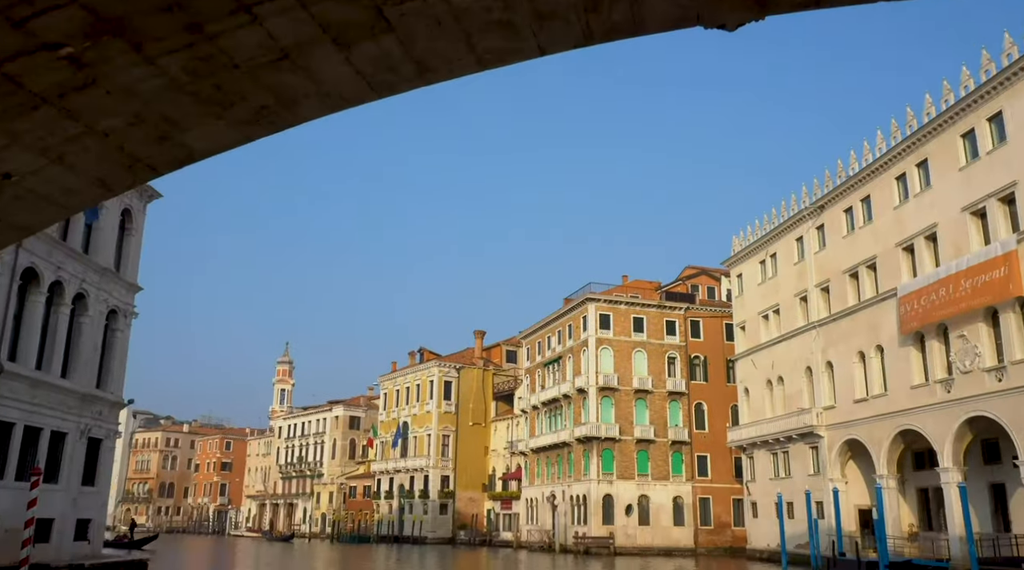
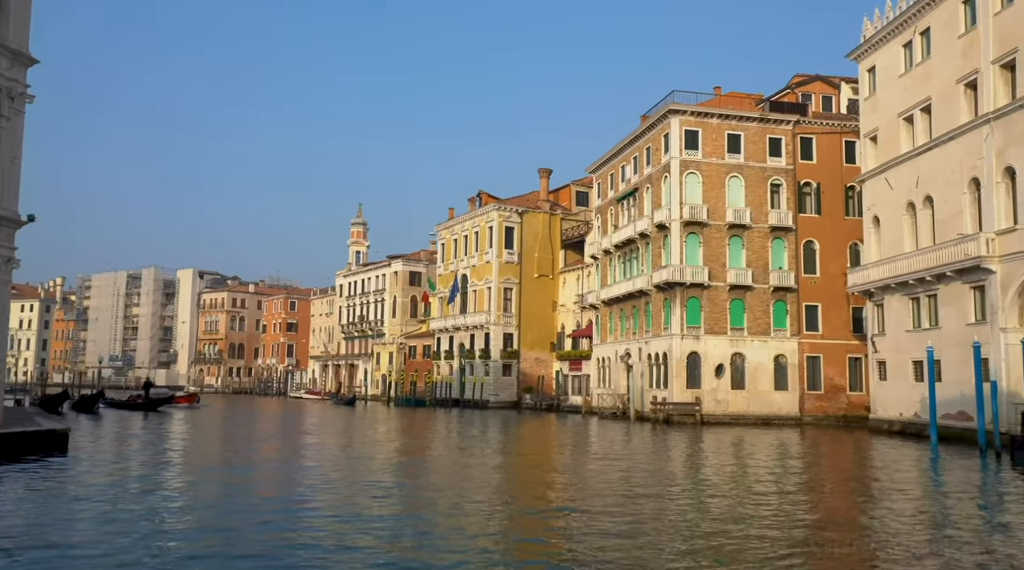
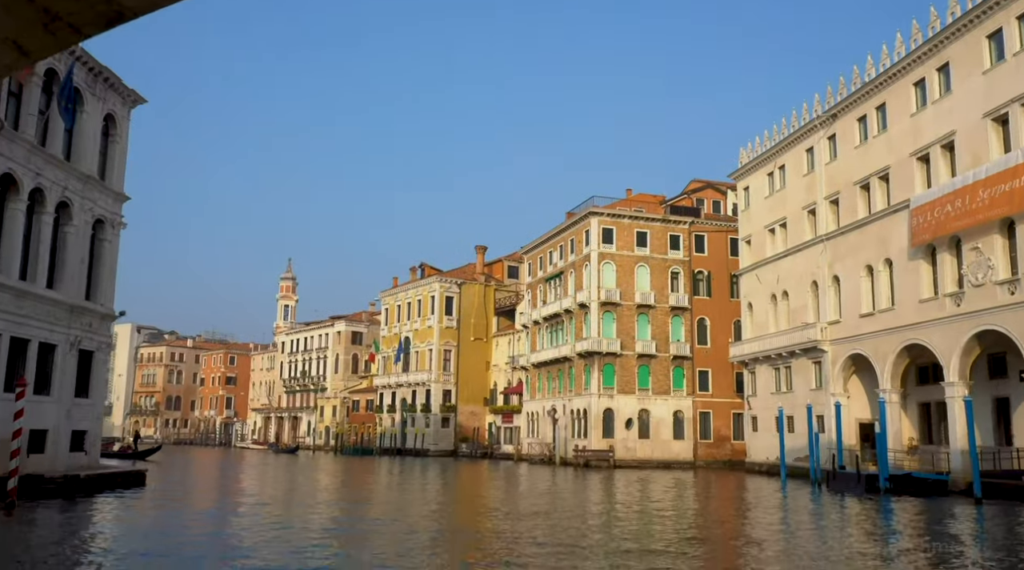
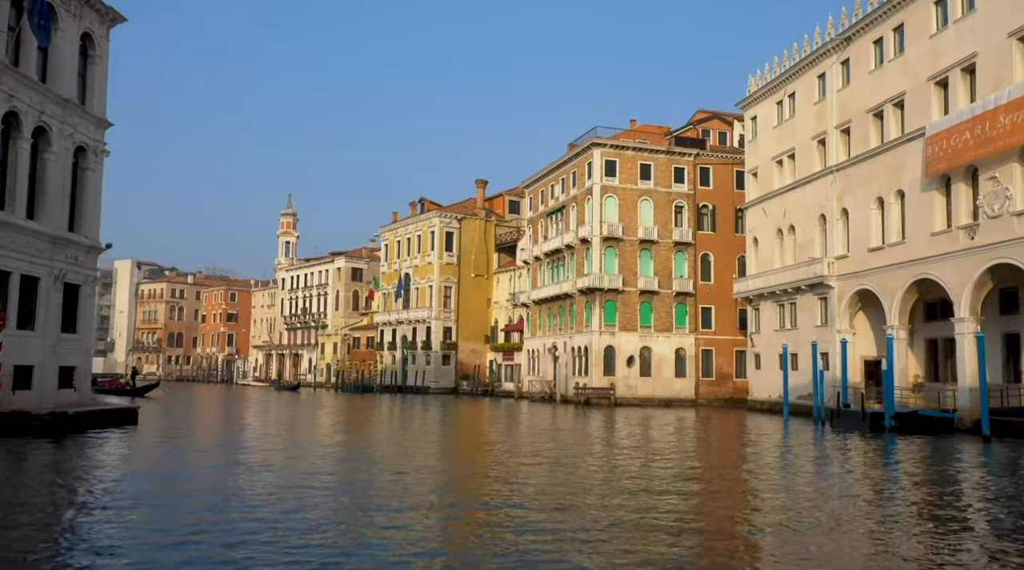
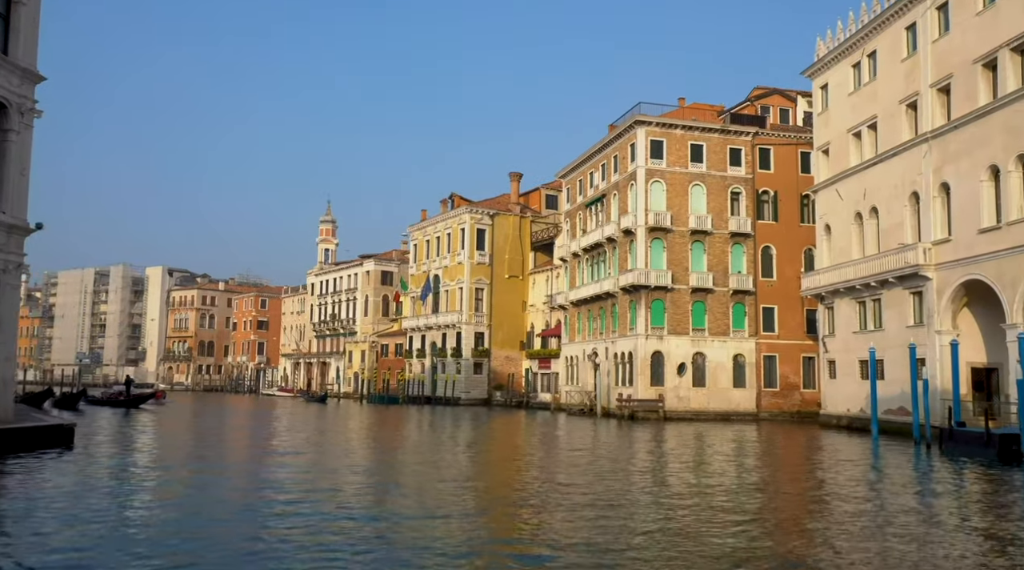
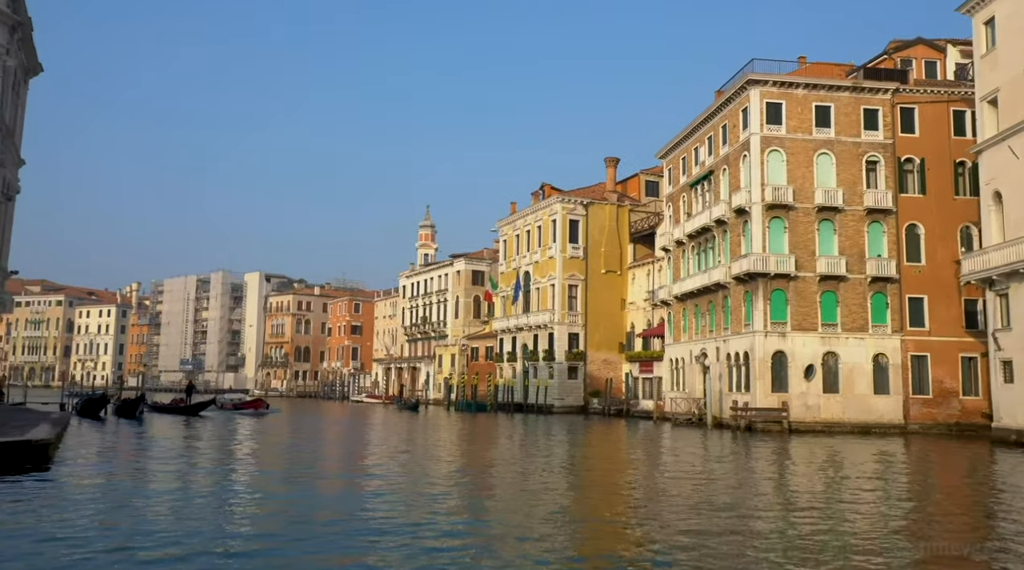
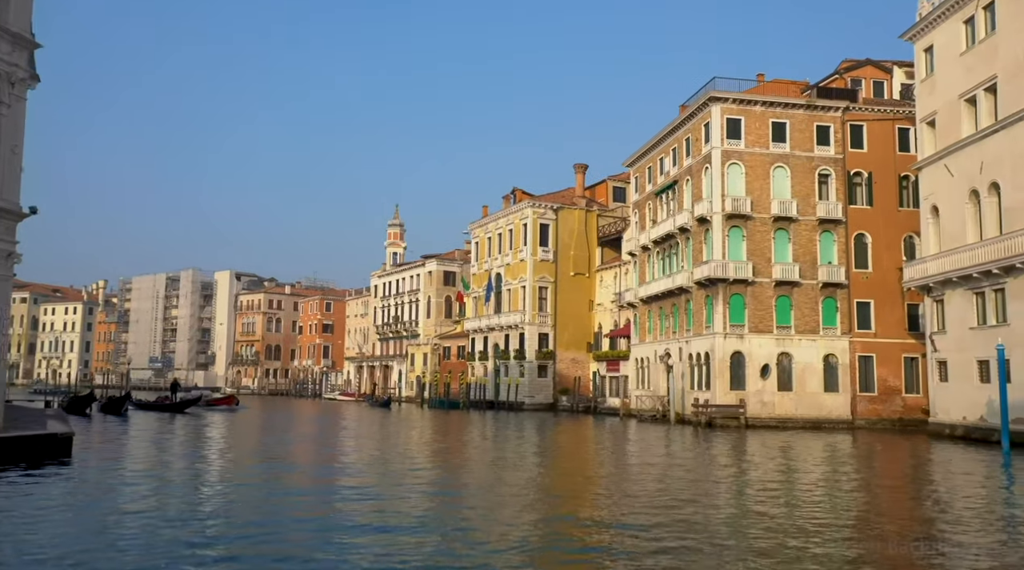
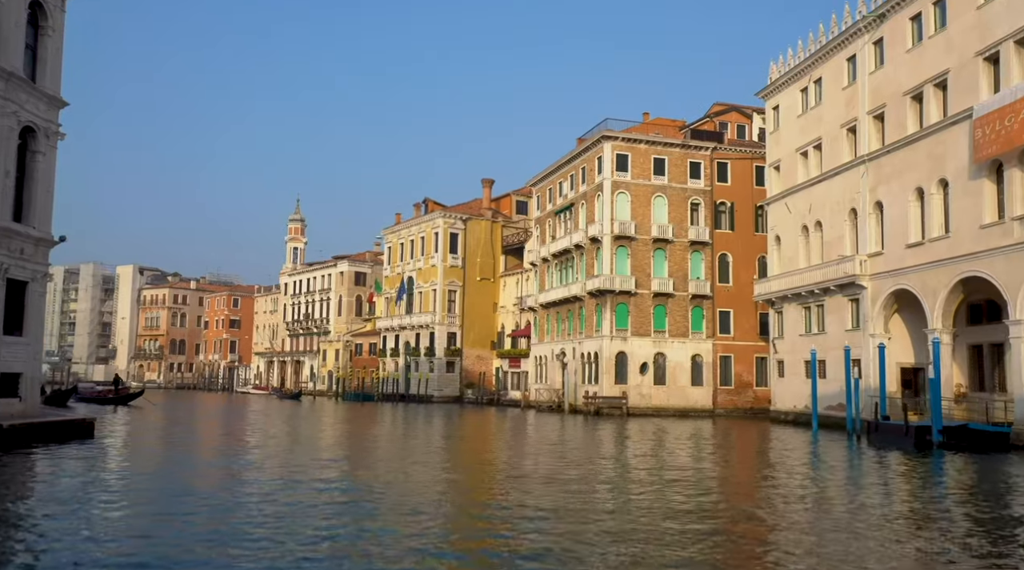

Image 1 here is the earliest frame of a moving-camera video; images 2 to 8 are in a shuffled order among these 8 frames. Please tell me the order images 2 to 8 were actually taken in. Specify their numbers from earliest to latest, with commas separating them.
3, 4, 8, 5, 2, 7, 6
